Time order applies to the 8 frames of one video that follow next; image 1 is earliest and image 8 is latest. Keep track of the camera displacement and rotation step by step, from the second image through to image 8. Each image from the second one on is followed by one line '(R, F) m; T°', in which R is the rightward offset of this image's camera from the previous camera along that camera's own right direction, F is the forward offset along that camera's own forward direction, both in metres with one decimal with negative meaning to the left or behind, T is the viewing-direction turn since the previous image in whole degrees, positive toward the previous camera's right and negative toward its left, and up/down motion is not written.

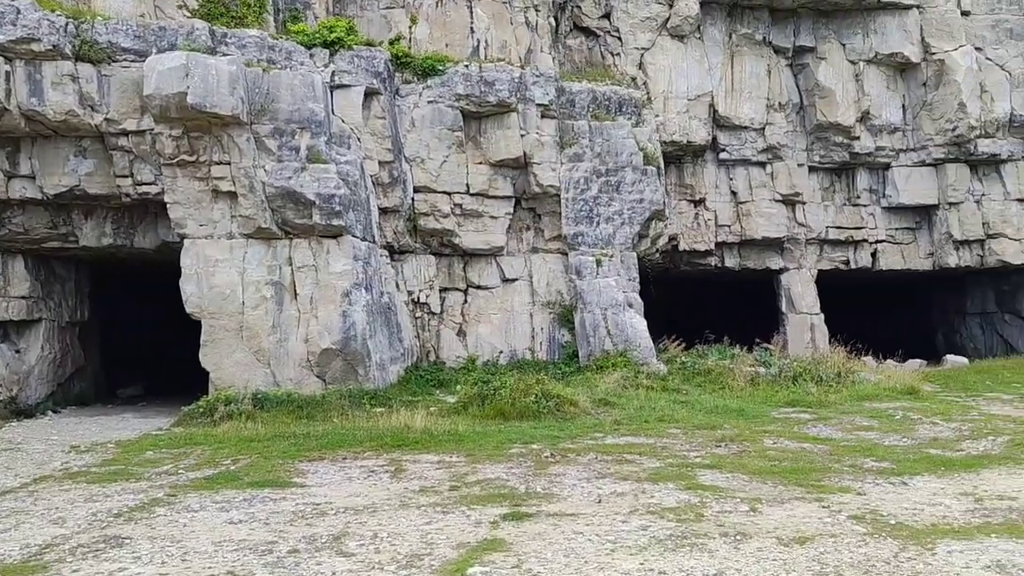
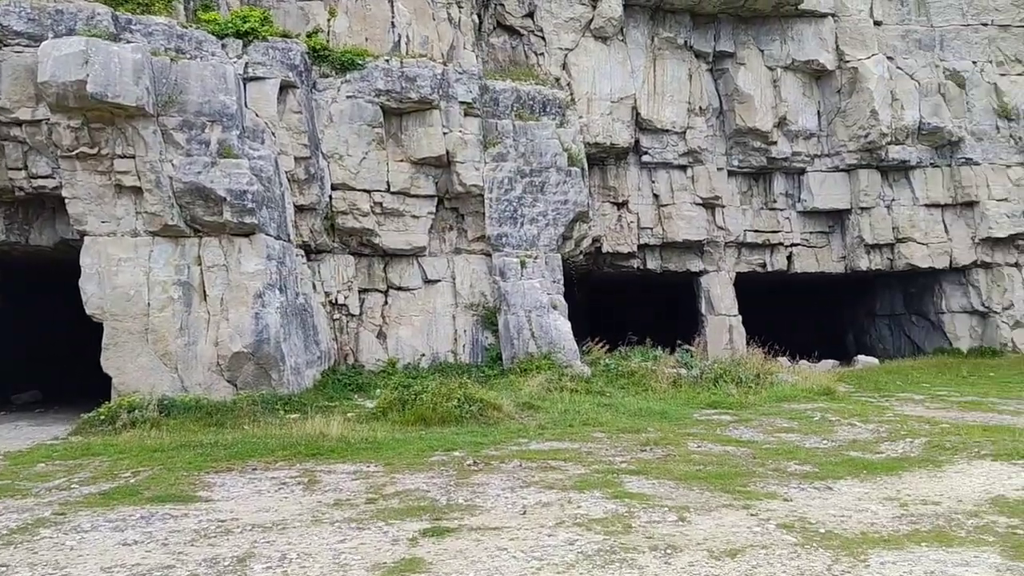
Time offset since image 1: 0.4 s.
(0.0, +0.3) m; +5°
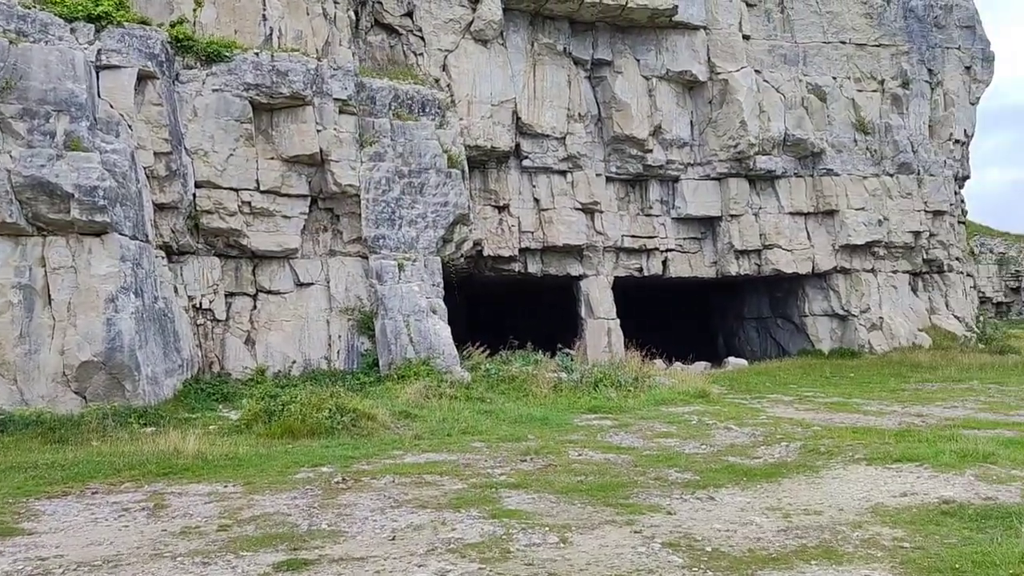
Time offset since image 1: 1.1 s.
(+0.1, +0.5) m; +8°
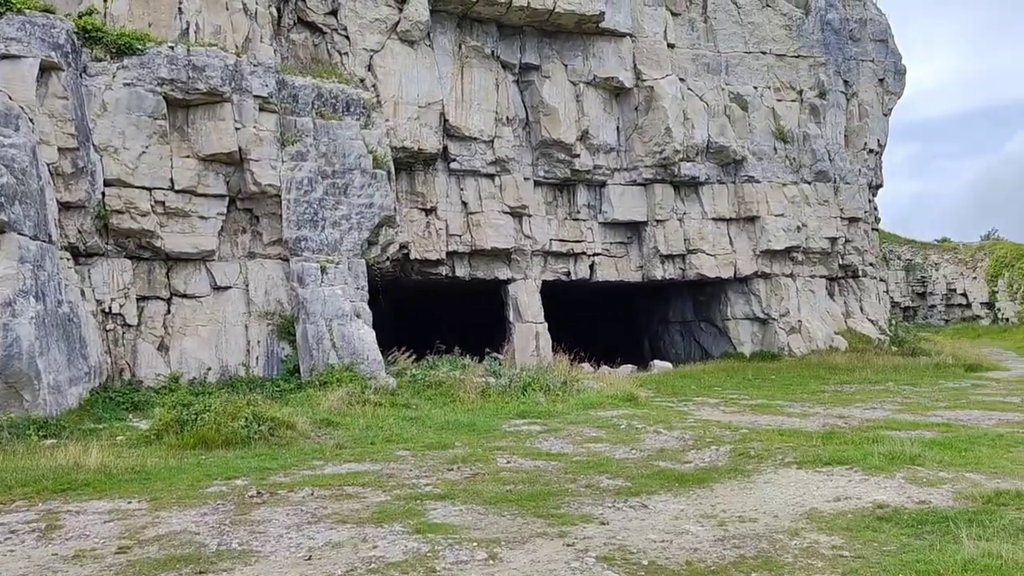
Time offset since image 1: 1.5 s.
(0.0, +0.3) m; +5°
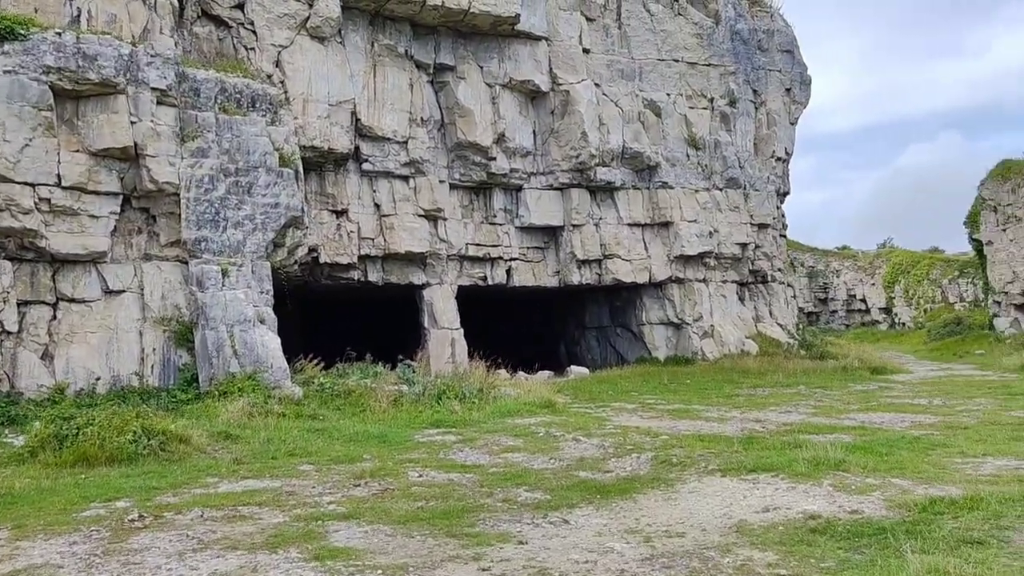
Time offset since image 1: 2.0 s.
(0.0, +0.5) m; +5°
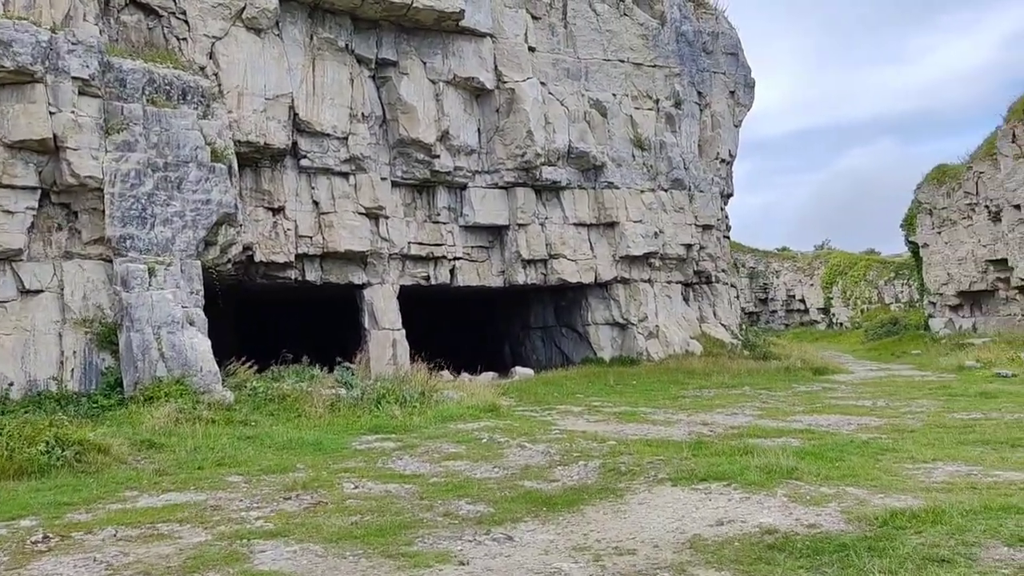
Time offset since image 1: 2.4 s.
(0.0, +0.5) m; +4°
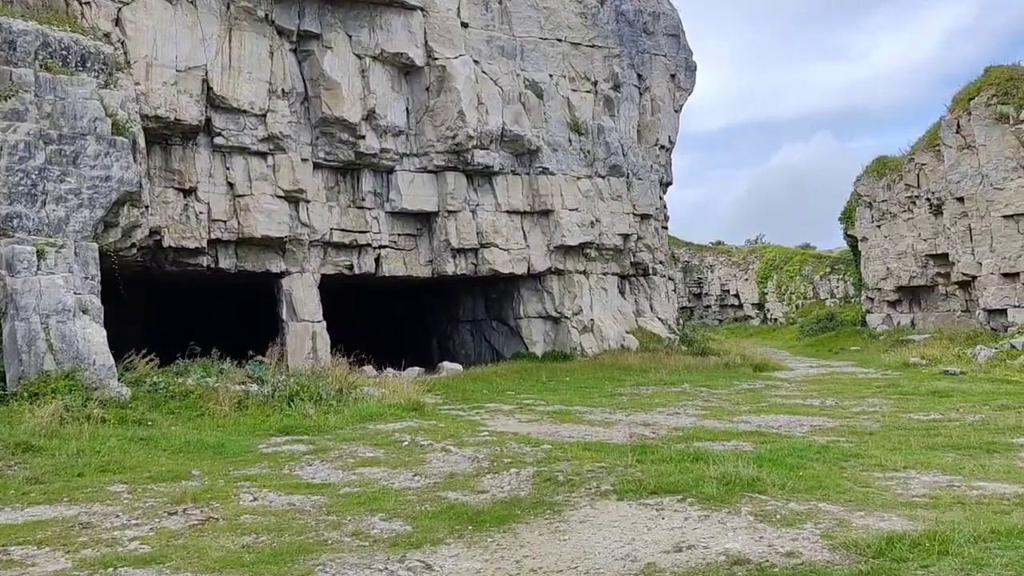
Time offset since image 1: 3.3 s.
(+0.1, +1.1) m; +4°
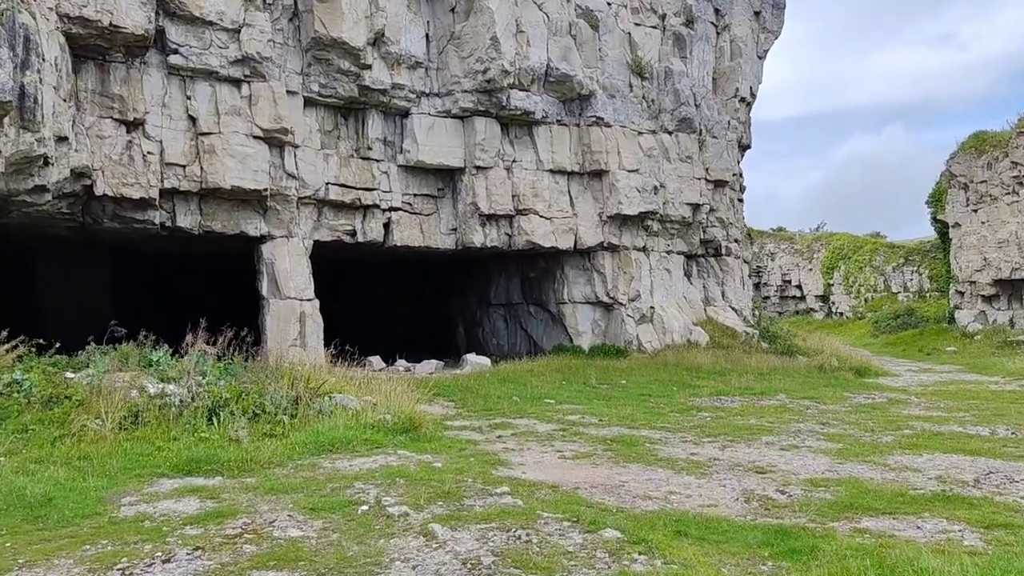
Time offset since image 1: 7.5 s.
(0.0, +4.6) m; -3°
